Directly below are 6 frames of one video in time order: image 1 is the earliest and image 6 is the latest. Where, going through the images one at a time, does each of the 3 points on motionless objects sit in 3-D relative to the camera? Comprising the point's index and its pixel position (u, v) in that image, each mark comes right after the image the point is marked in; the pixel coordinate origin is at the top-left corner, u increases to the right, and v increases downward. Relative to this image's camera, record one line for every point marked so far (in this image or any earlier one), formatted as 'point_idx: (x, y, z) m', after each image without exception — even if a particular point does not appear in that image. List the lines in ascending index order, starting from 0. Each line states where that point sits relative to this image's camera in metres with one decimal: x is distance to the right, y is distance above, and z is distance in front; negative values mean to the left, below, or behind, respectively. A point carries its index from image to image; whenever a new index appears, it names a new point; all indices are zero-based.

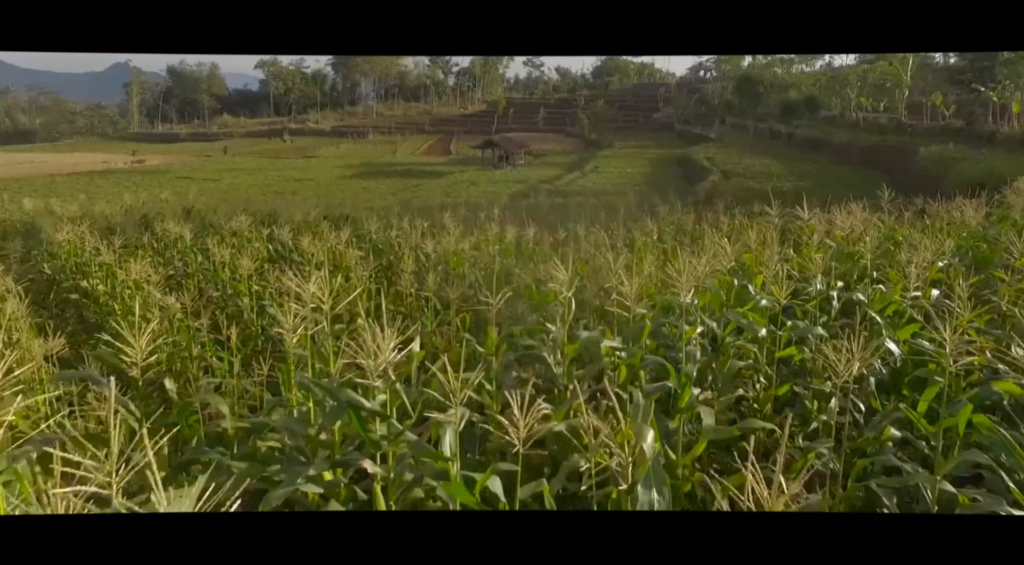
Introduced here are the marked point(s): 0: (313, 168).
0: (-2.6, +1.4, +9.3) m
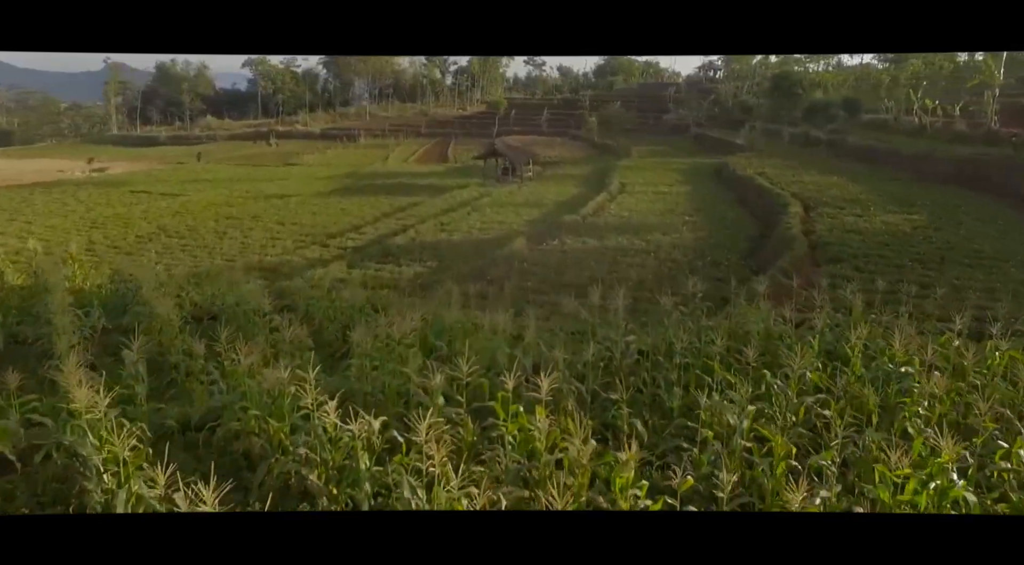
0: (-2.6, +1.2, +8.4) m
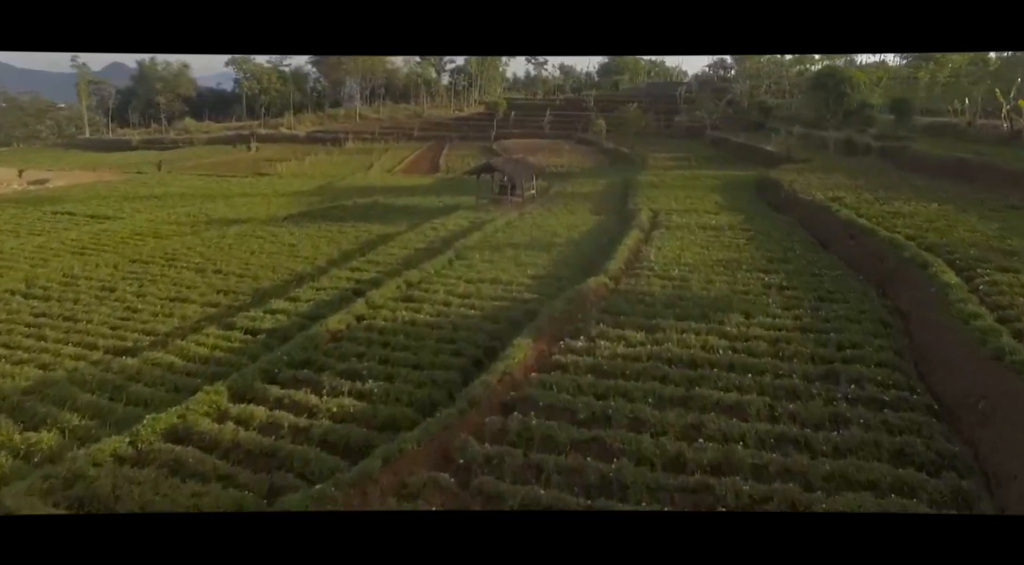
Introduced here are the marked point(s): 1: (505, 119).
0: (-2.6, +0.9, +7.5) m
1: (0.0, +1.7, +7.8) m
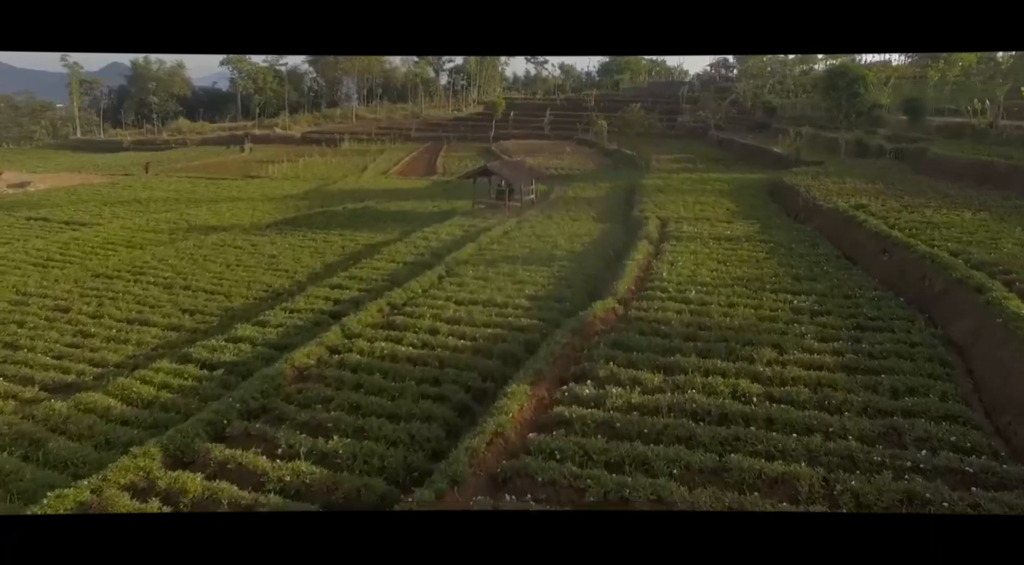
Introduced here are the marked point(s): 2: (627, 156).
0: (-2.6, +0.9, +7.3) m
1: (-0.1, +1.7, +7.5) m
2: (+0.8, +0.9, +5.3) m
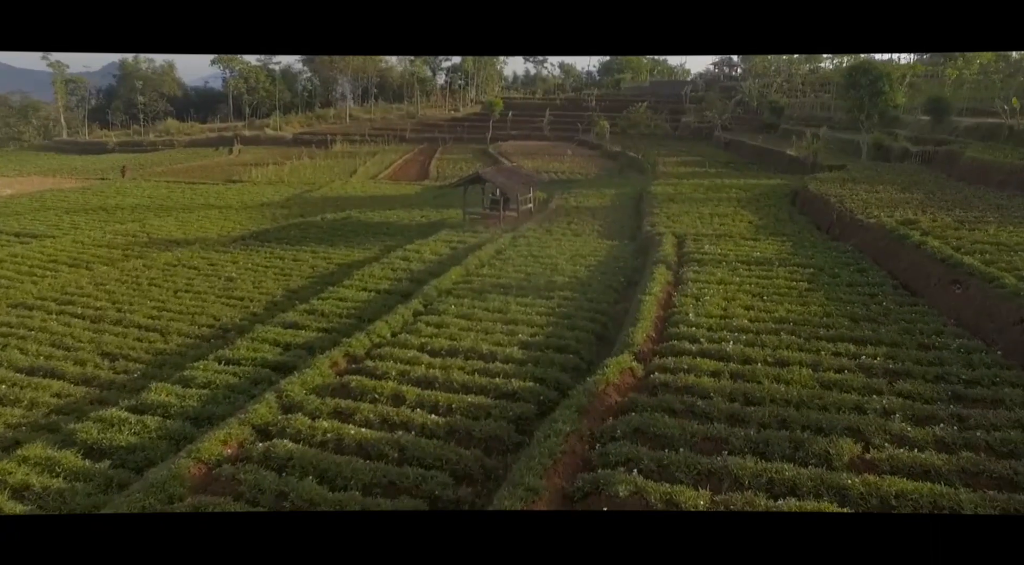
0: (-2.6, +0.8, +6.9) m
1: (-0.1, +1.6, +7.2) m
2: (+0.8, +0.8, +5.0) m
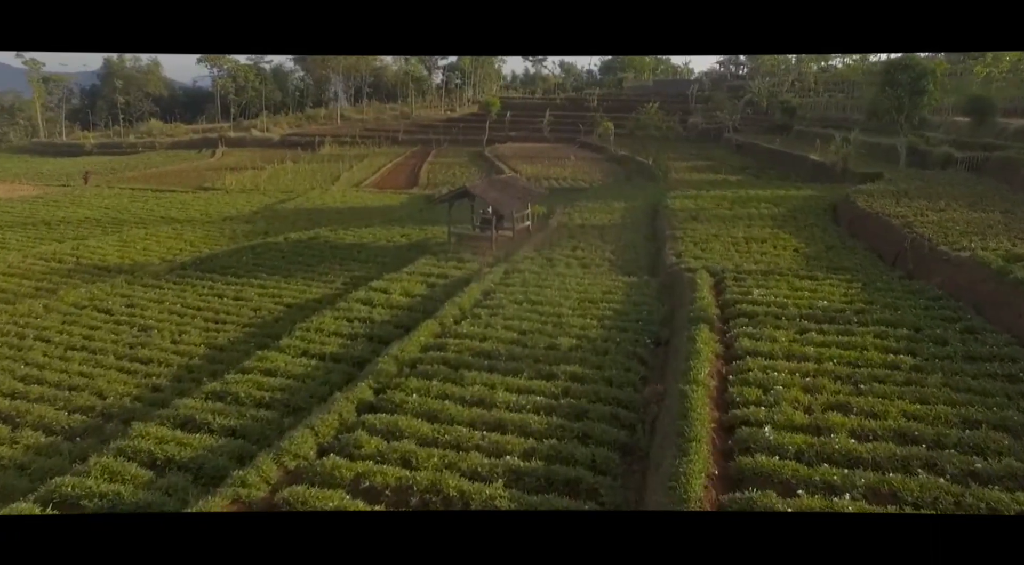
0: (-2.6, +0.6, +6.4) m
1: (-0.1, +1.5, +6.6) m
2: (+0.8, +0.6, +4.4) m
